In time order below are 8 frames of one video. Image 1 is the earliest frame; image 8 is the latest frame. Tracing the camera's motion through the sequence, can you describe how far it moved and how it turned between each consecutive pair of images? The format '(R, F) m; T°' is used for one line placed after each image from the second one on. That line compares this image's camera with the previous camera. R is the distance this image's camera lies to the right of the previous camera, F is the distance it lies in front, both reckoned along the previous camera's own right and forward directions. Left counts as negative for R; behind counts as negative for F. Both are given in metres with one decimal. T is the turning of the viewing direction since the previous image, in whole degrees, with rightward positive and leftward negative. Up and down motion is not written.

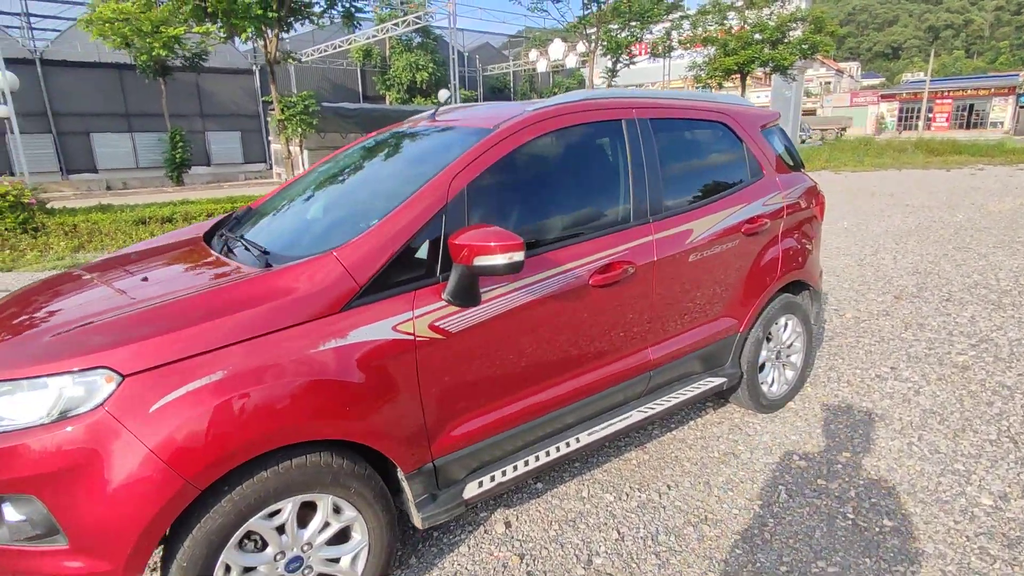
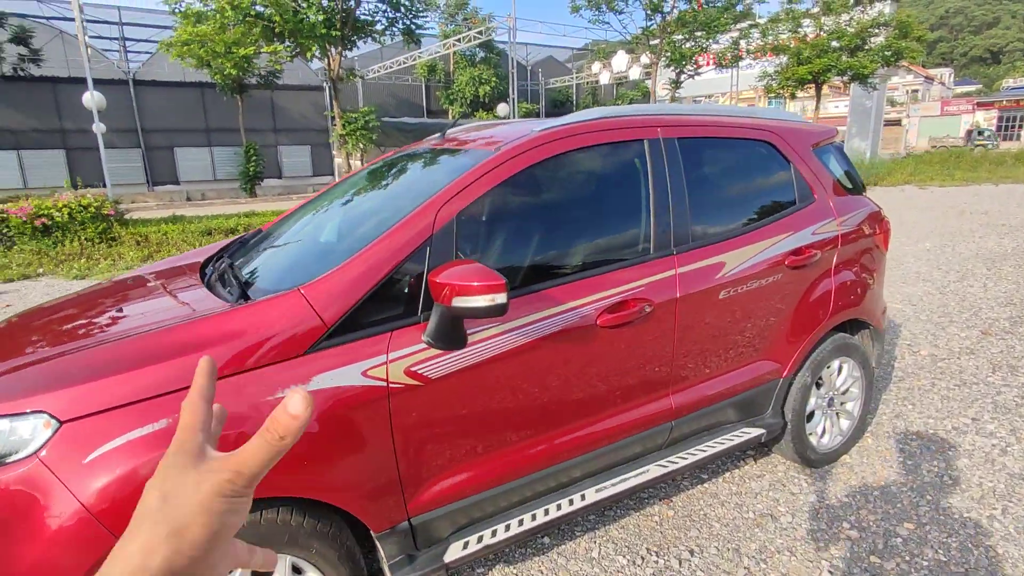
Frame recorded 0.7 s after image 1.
(+0.2, +0.2) m; -6°
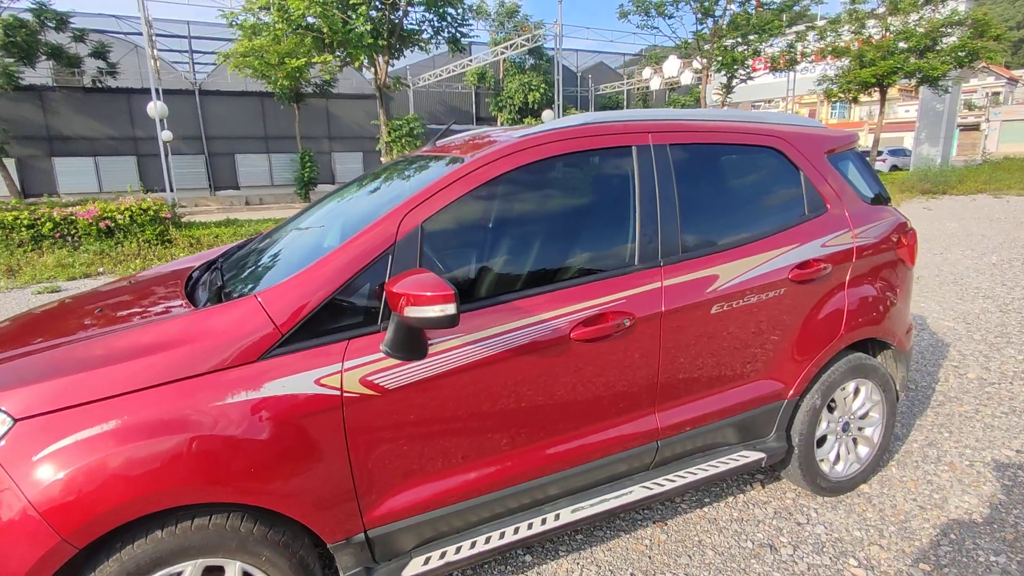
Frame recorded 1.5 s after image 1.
(+0.3, +0.1) m; -5°
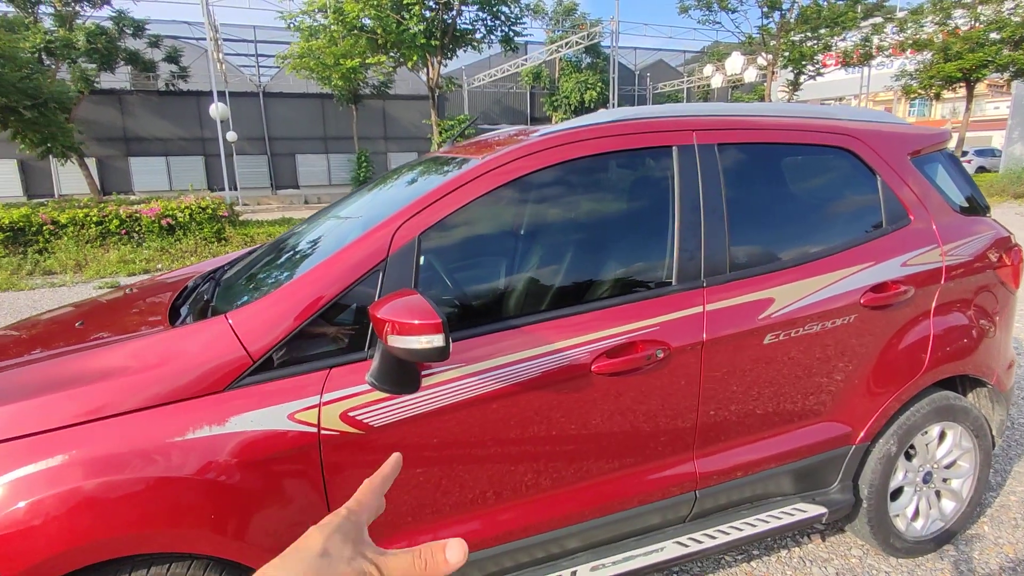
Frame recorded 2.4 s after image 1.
(+0.1, +0.3) m; -5°
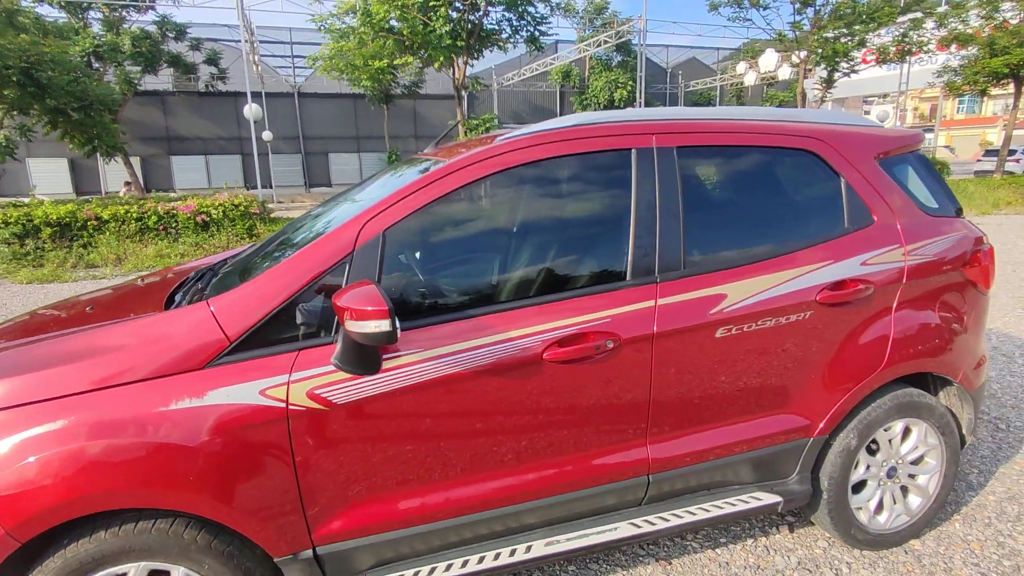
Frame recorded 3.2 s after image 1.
(+0.2, -0.1) m; -3°
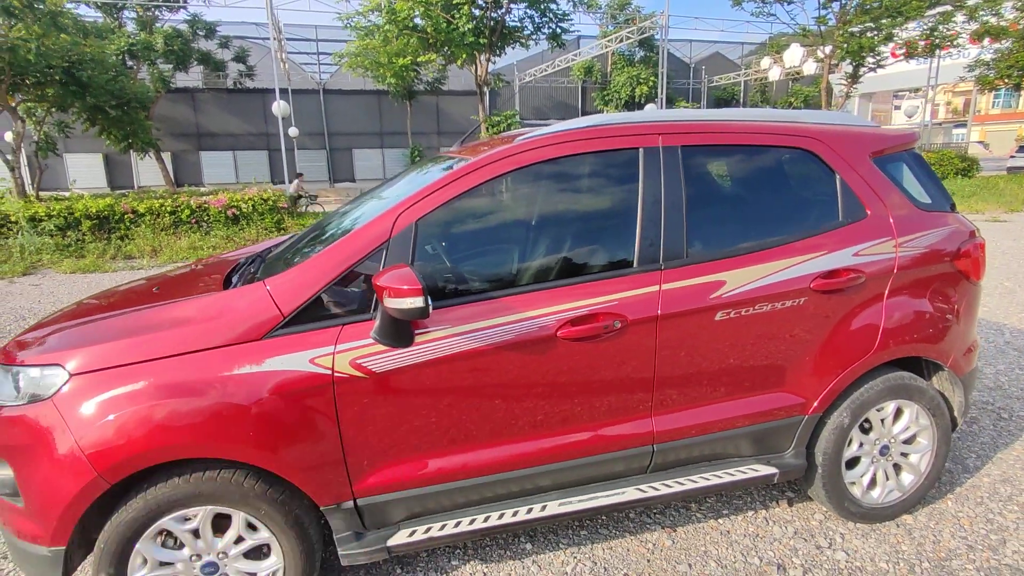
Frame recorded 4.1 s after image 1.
(0.0, -0.2) m; -2°
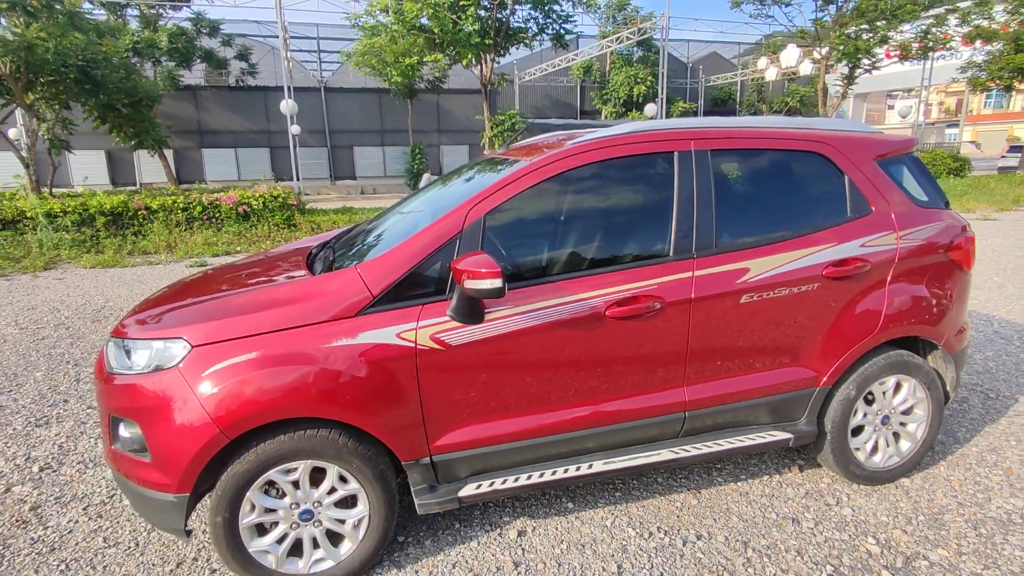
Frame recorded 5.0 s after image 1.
(-0.2, -0.3) m; +1°
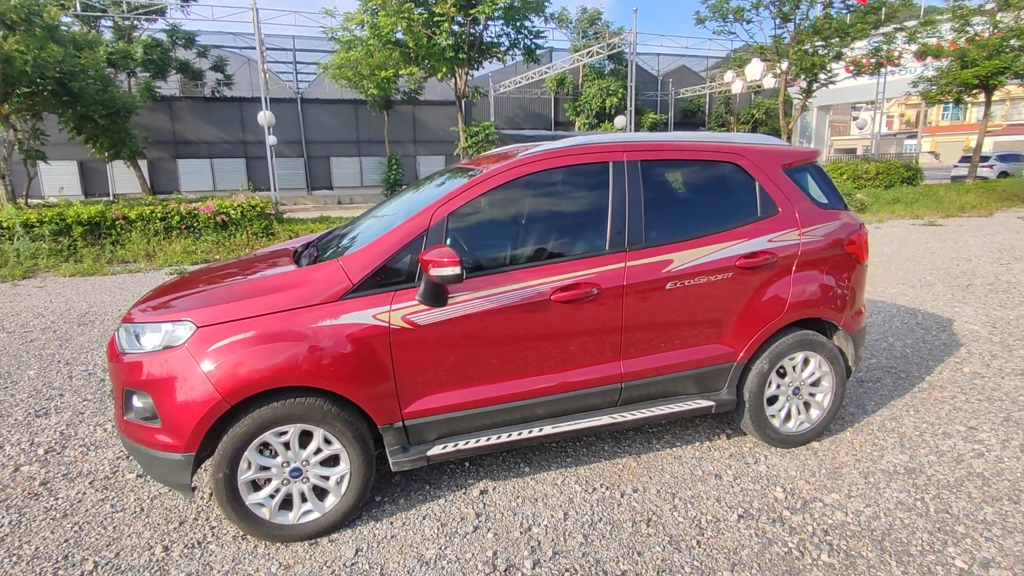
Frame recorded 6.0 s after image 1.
(+0.1, -0.4) m; +2°
